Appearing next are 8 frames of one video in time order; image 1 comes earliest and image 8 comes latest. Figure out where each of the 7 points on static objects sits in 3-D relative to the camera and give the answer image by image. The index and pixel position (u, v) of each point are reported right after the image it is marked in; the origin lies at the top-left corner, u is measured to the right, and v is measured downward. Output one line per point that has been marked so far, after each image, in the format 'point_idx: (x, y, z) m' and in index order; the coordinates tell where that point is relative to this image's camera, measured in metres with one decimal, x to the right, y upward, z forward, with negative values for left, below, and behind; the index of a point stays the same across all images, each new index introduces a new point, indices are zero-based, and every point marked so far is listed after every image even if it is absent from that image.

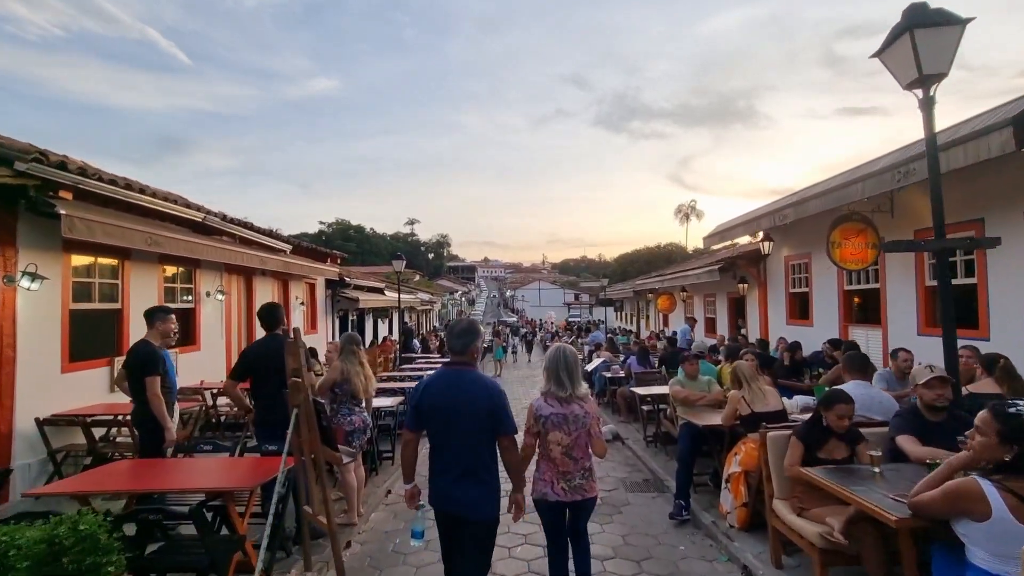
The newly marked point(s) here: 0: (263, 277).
0: (-6.6, +0.3, +13.2) m
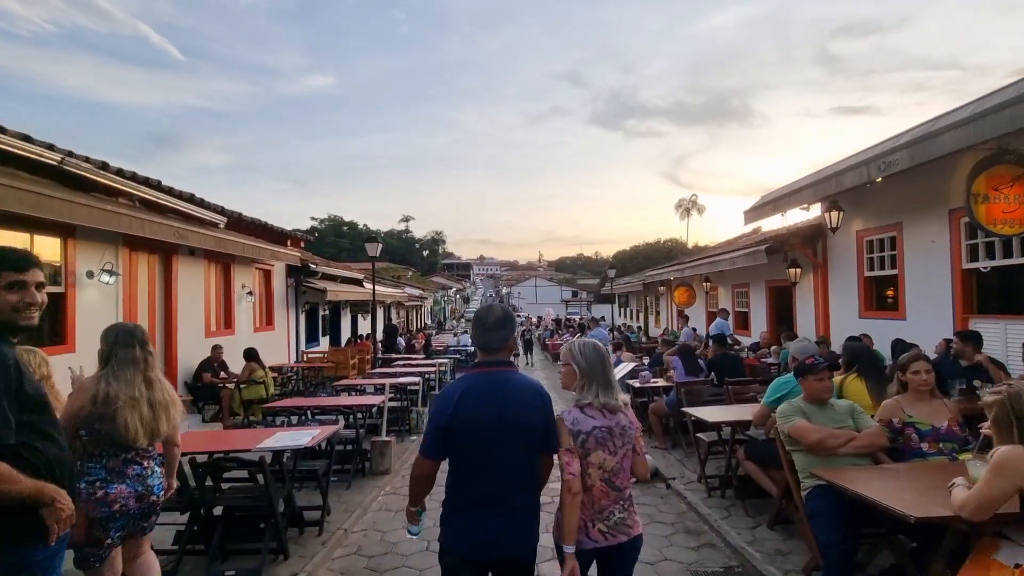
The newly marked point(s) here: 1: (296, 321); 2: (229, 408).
0: (-6.7, +0.6, +10.3) m
1: (-6.9, -1.1, +15.8) m
2: (-5.6, -2.4, +9.9) m
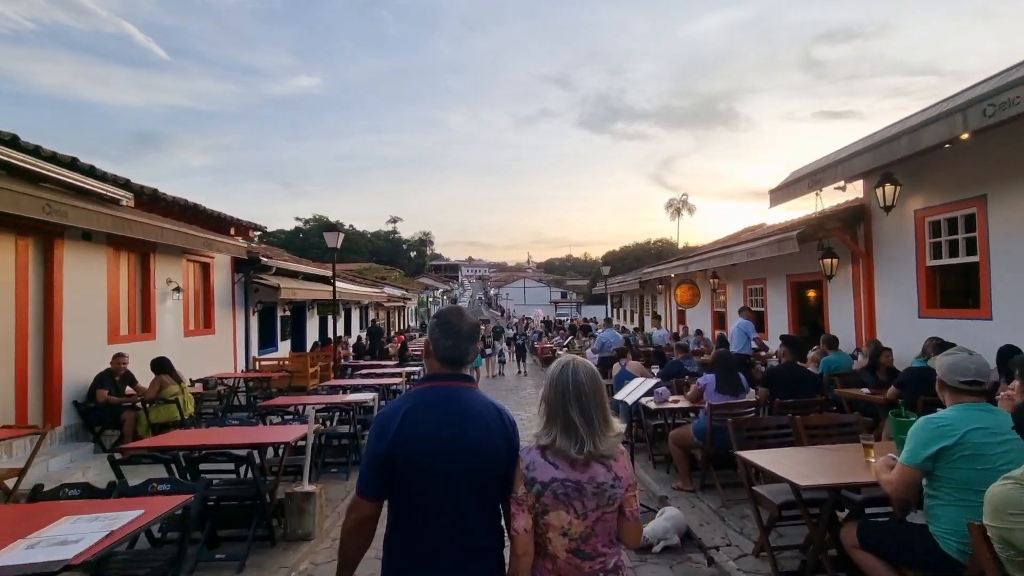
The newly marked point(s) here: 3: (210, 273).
0: (-7.0, +0.7, +8.2) m
1: (-7.3, -1.0, +13.7) m
2: (-6.0, -2.3, +7.8) m
3: (-7.2, +0.4, +11.8) m
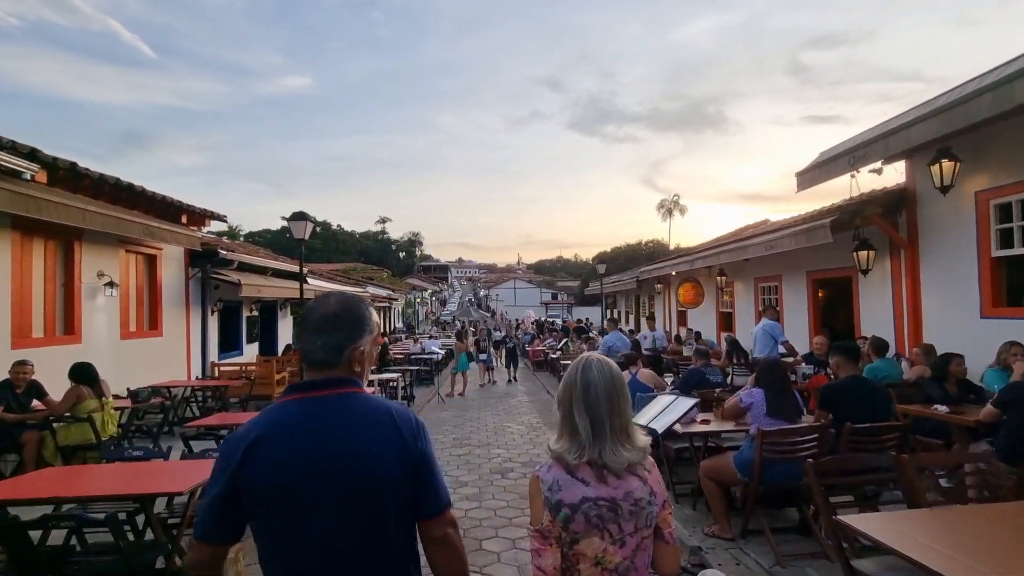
0: (-7.2, +0.8, +6.7) m
1: (-7.6, -0.9, +12.2) m
2: (-6.1, -2.2, +6.3) m
3: (-7.4, +0.4, +10.3) m
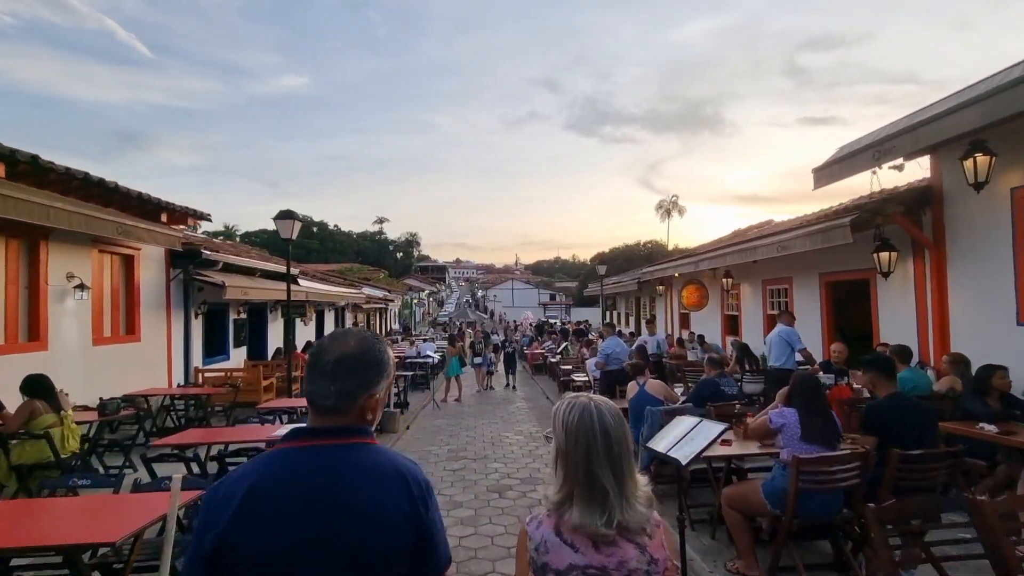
0: (-7.2, +0.8, +6.1) m
1: (-7.6, -1.0, +11.6) m
2: (-6.1, -2.2, +5.8) m
3: (-7.4, +0.4, +9.8) m
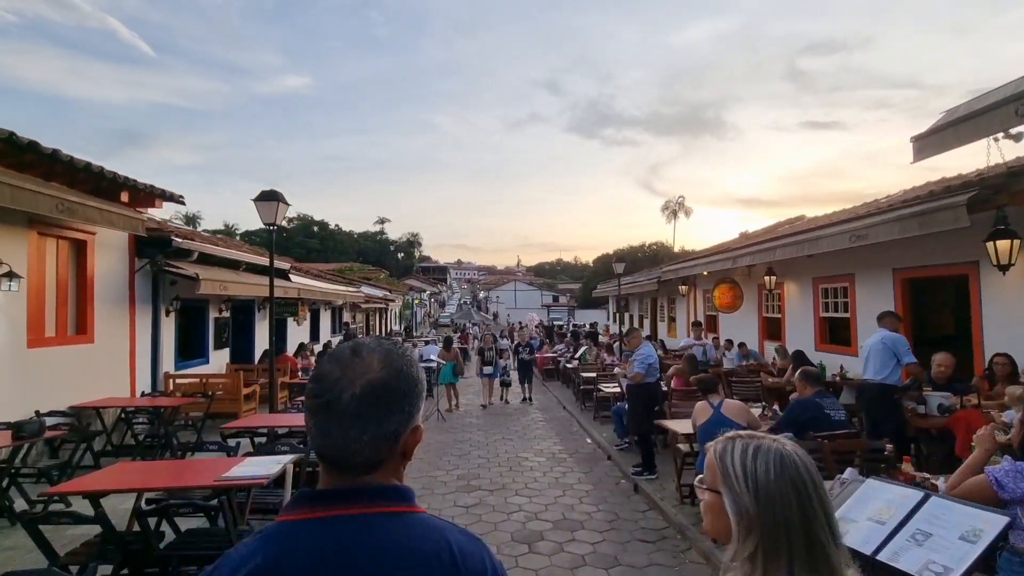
0: (-6.8, +0.9, +4.6) m
1: (-7.3, -0.8, +10.1) m
2: (-5.8, -2.1, +4.2) m
3: (-7.1, +0.5, +8.2) m
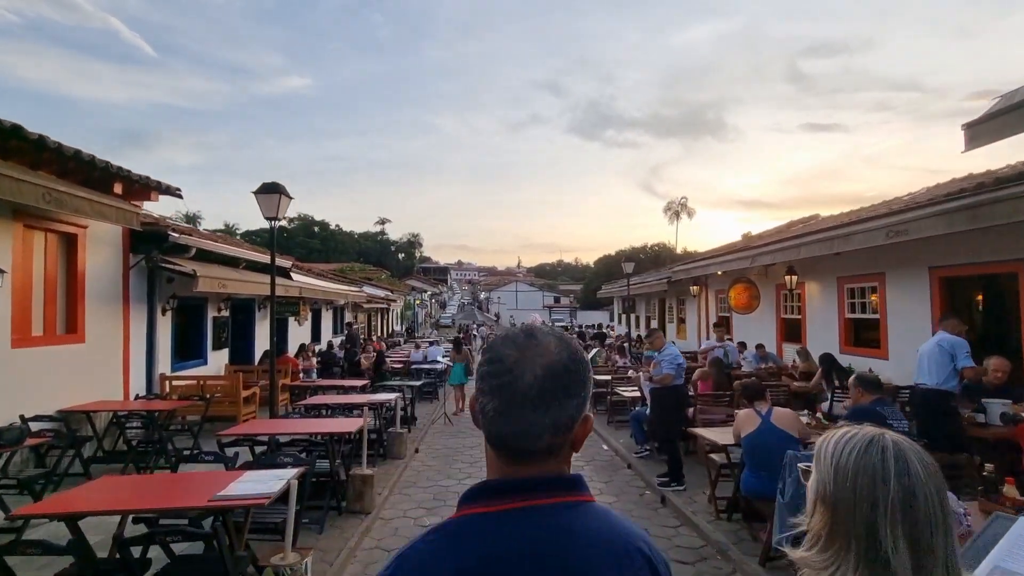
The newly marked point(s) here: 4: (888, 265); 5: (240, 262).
0: (-6.5, +1.0, +4.2) m
1: (-7.0, -0.8, +9.6) m
2: (-5.5, -2.0, +3.8) m
3: (-6.8, +0.6, +7.8) m
4: (+7.0, +0.4, +9.3) m
5: (-6.7, +0.6, +12.3) m
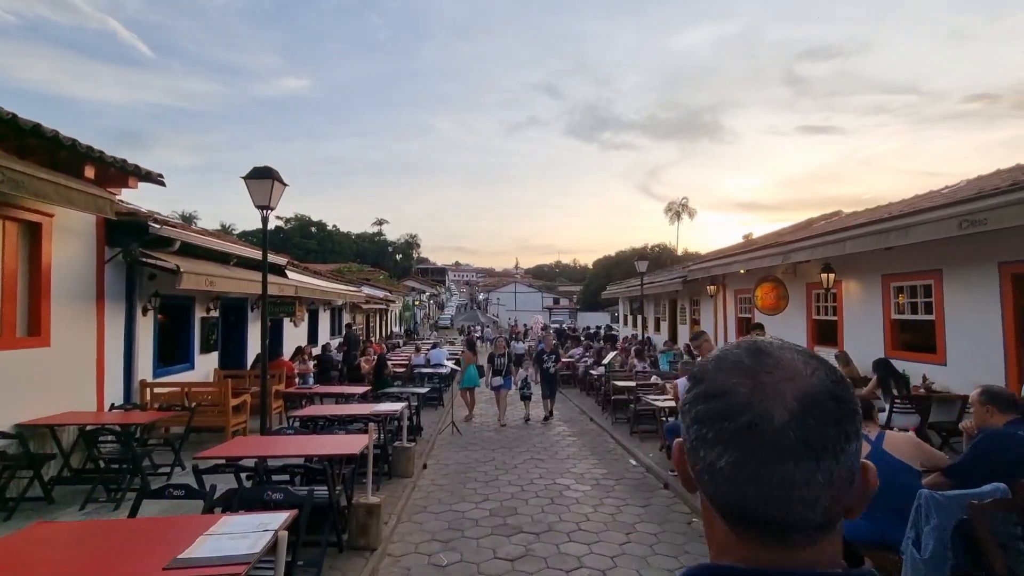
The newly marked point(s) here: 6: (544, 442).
0: (-6.2, +1.1, +3.2) m
1: (-6.7, -0.7, +8.7) m
2: (-5.2, -2.0, +2.8) m
3: (-6.5, +0.7, +6.8) m
4: (+7.3, +0.5, +8.4) m
5: (-6.4, +0.7, +11.4) m
6: (+0.6, -3.1, +10.2) m
